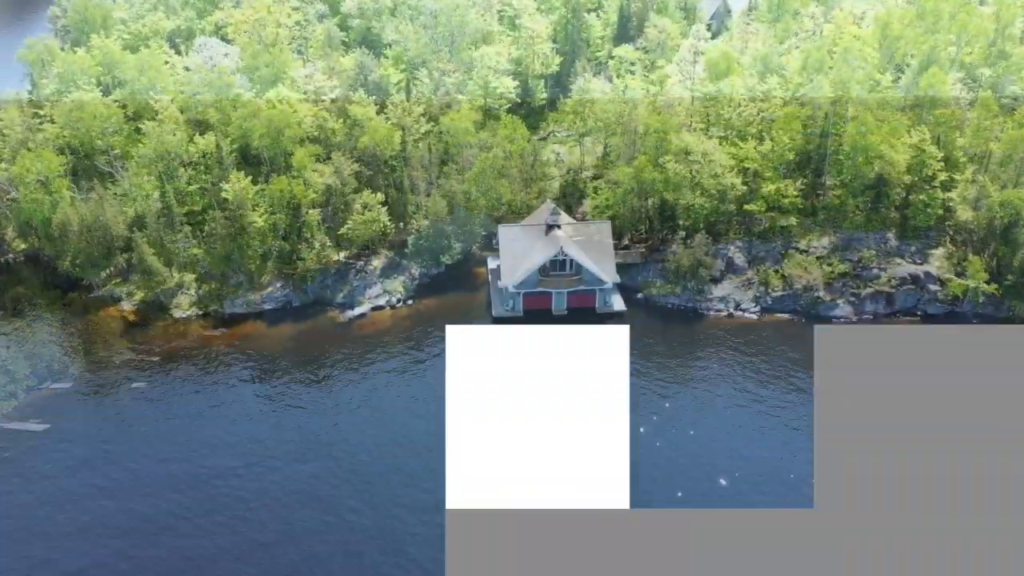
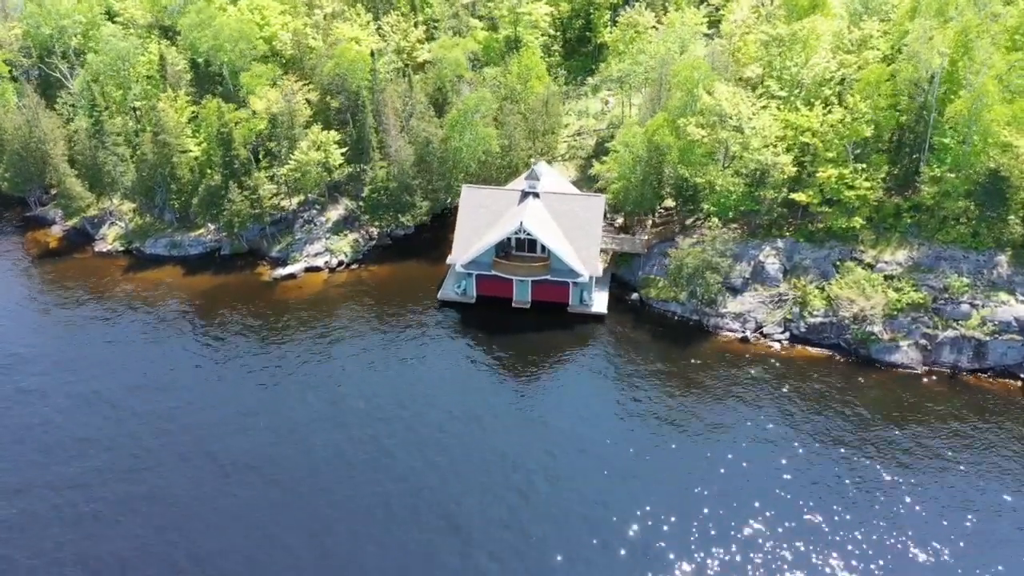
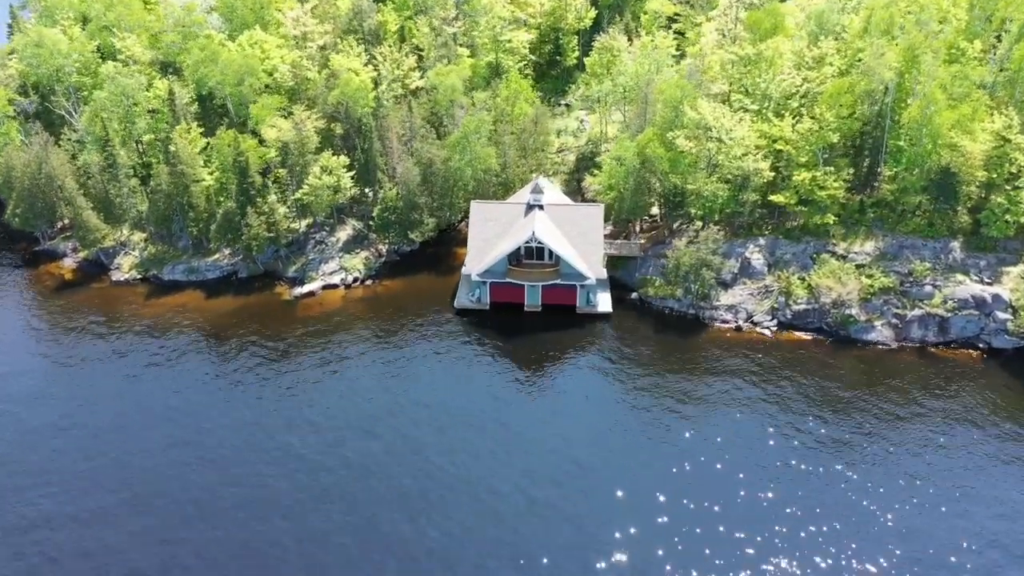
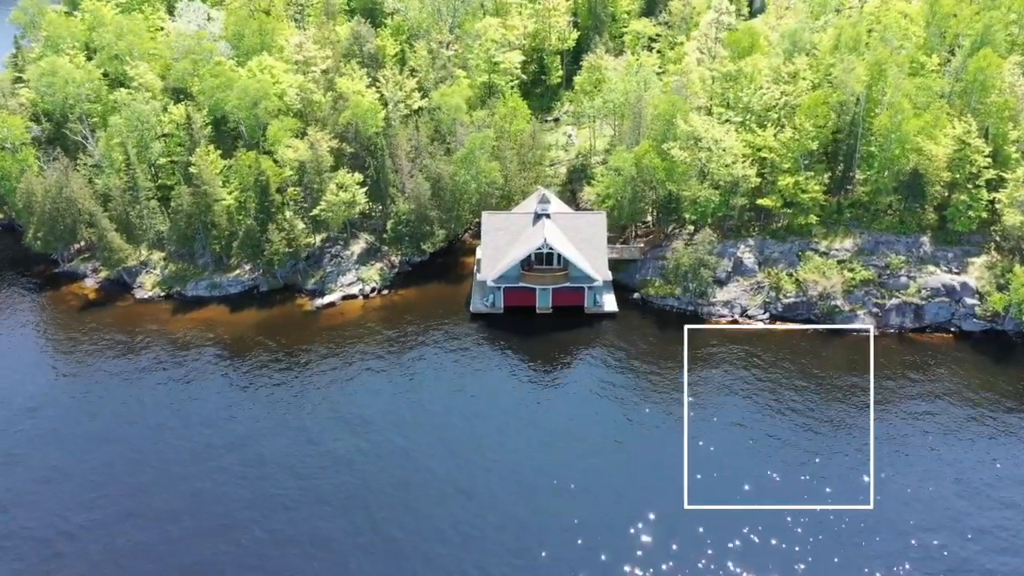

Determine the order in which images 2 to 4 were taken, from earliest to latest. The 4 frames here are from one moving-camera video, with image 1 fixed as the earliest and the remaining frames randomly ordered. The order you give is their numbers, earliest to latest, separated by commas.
4, 3, 2
